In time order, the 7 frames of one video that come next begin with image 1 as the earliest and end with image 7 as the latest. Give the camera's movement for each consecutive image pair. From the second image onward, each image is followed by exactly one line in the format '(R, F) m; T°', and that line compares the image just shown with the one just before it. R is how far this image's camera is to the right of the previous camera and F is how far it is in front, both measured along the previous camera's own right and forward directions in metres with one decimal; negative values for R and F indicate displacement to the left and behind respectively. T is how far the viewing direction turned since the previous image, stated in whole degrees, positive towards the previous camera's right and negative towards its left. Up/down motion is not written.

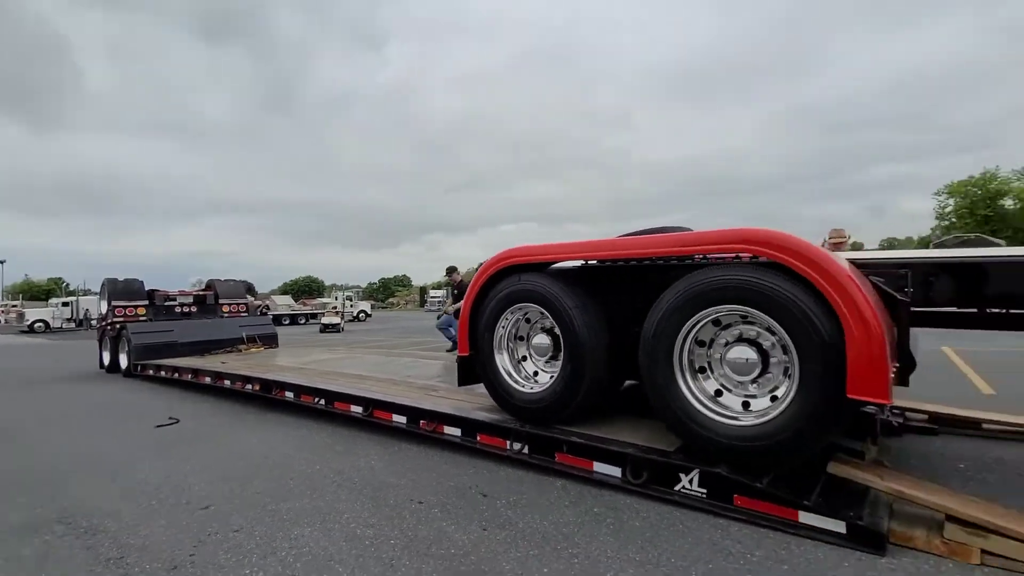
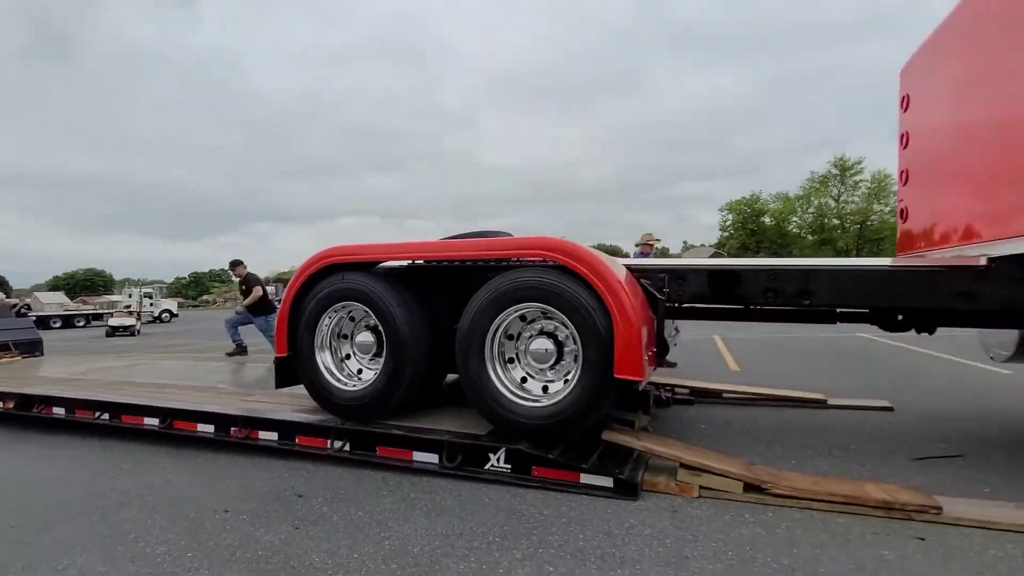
(+0.1, -0.2) m; +18°
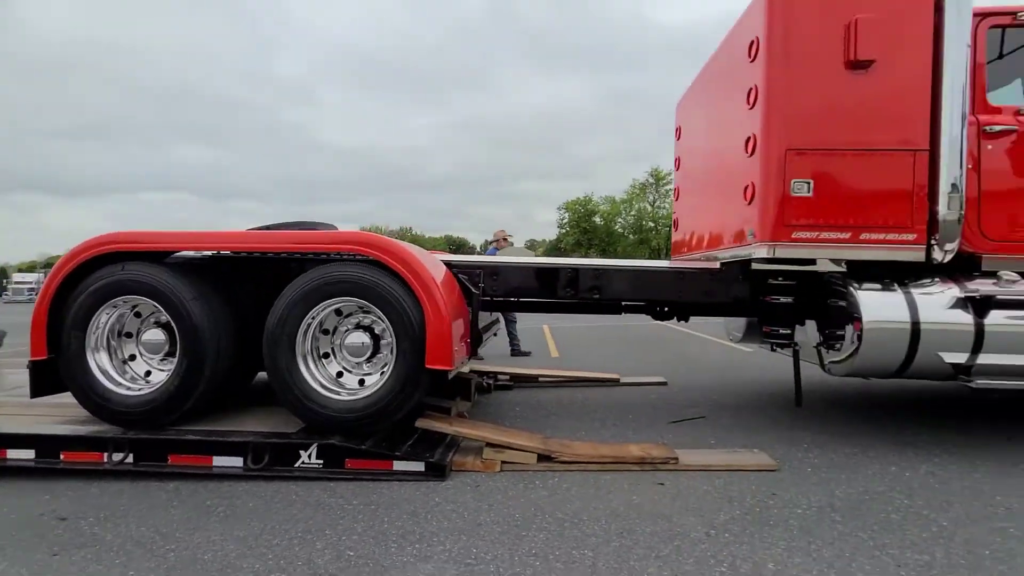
(+0.2, -0.2) m; +18°
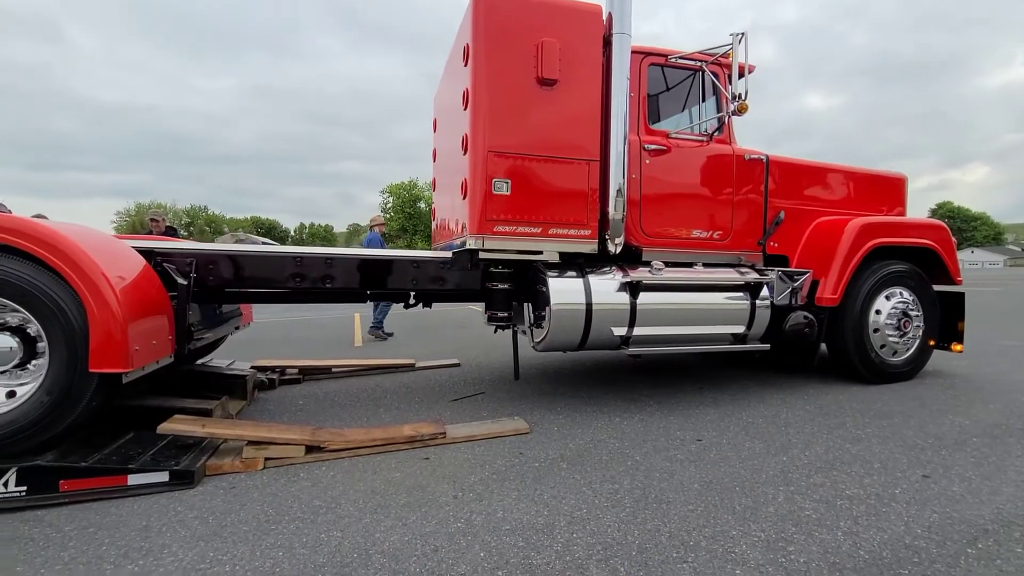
(+0.7, -0.2) m; +20°
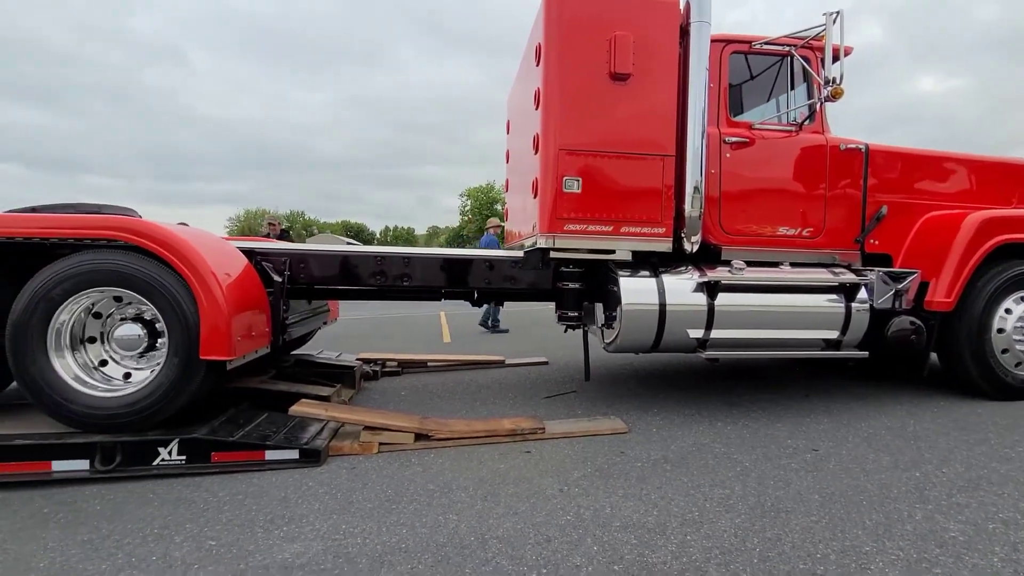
(0.0, 0.0) m; -9°
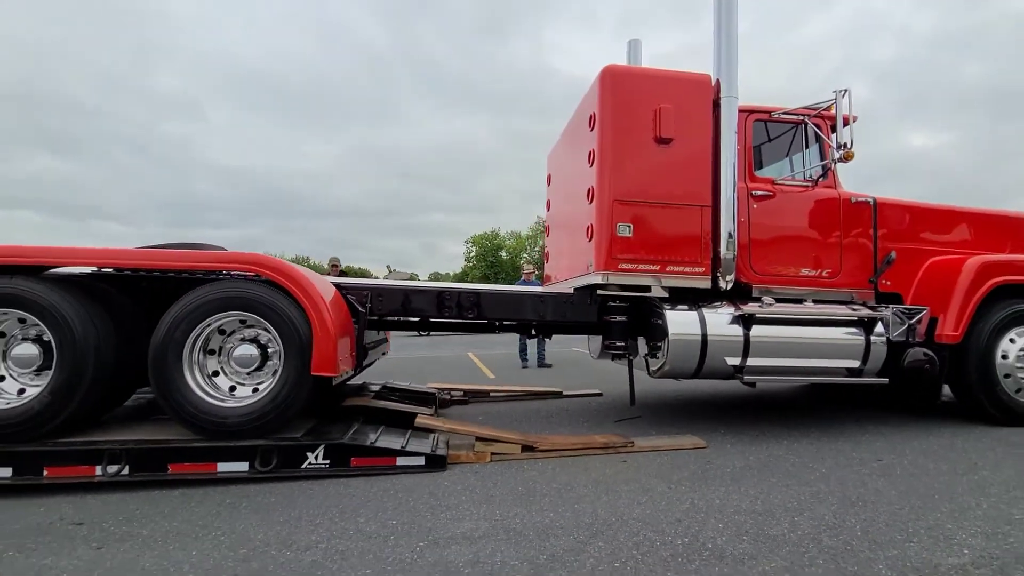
(-0.5, -0.5) m; 0°
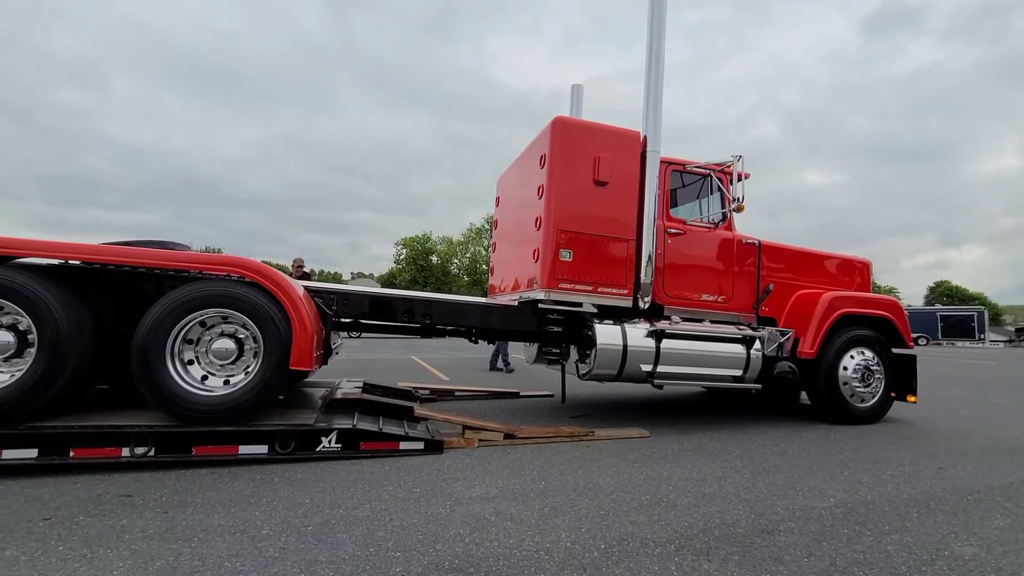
(-0.3, -0.7) m; +8°
